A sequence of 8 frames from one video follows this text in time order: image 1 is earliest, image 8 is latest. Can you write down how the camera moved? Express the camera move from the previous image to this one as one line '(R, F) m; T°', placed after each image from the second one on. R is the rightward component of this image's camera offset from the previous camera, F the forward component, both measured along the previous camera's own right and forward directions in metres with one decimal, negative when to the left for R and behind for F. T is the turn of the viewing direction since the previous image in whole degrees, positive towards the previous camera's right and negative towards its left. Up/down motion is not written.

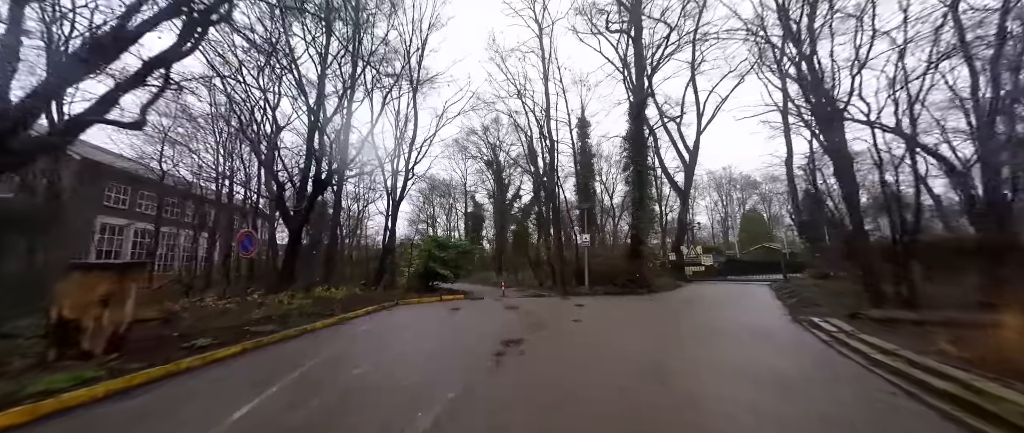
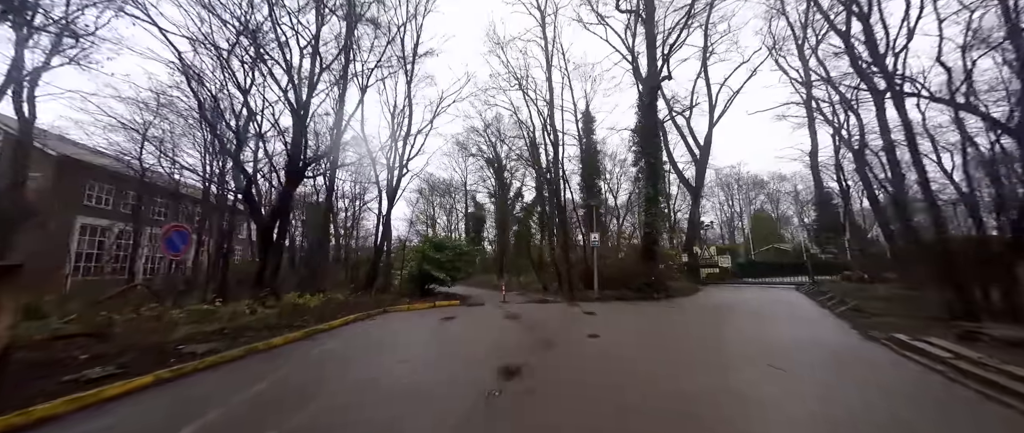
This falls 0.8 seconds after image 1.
(0.0, +1.3) m; 0°
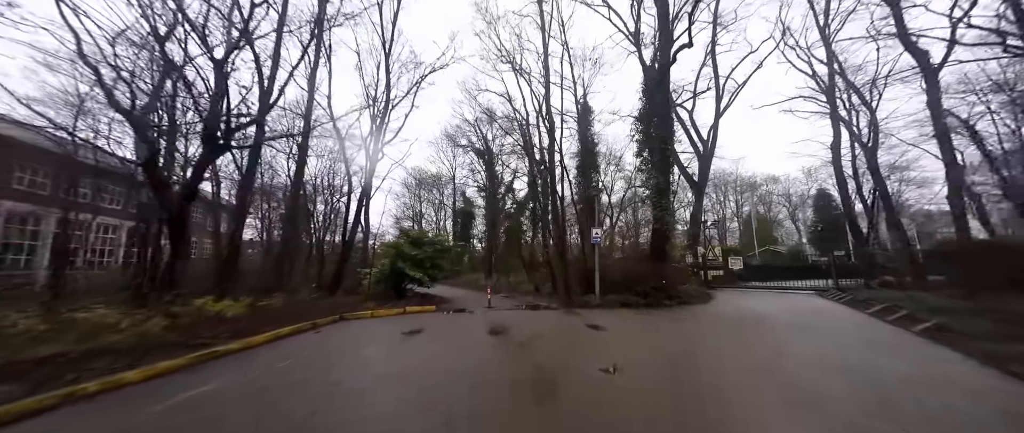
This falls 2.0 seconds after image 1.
(+0.1, +2.0) m; +2°
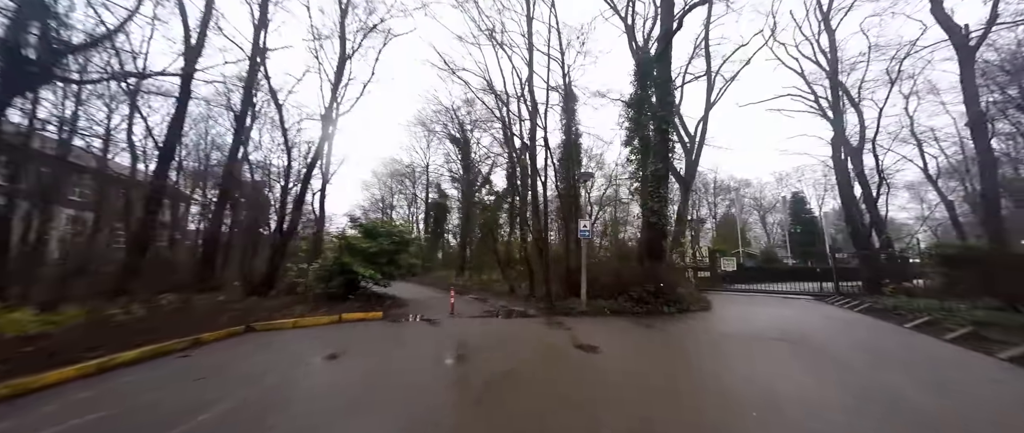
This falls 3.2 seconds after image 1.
(+0.2, +2.0) m; +4°
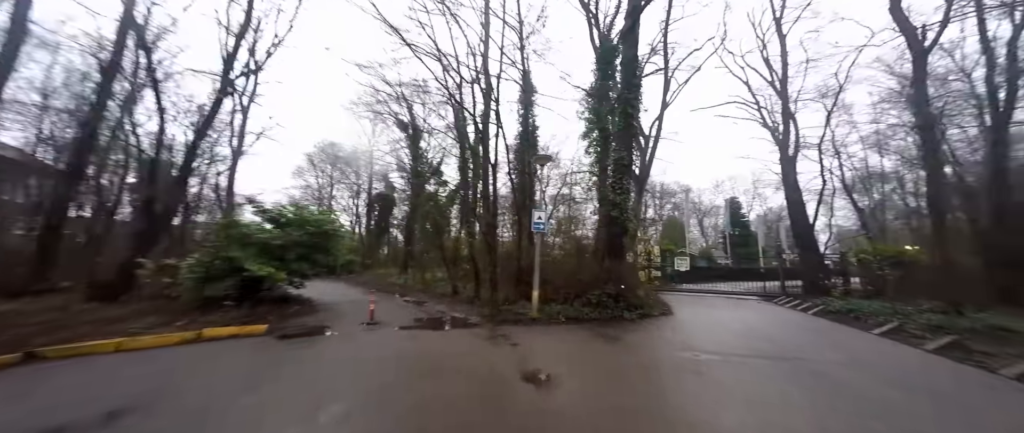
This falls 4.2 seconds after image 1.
(+0.4, +1.7) m; +9°
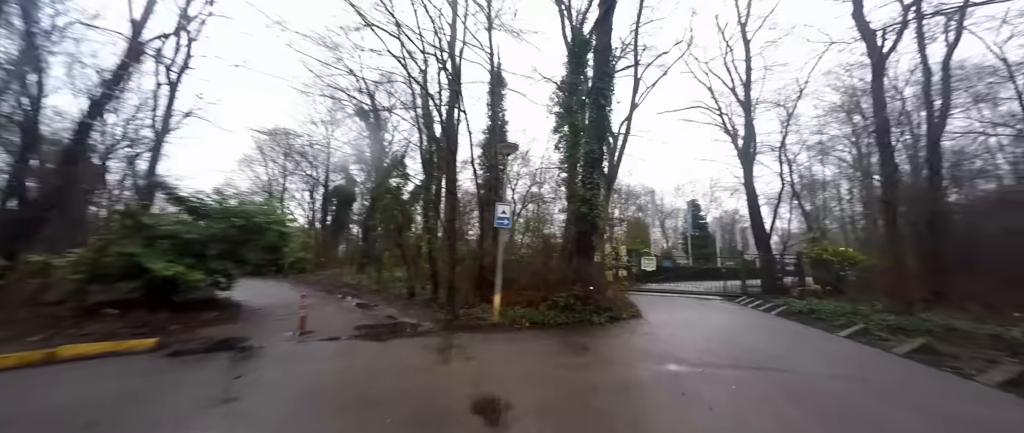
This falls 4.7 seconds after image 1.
(+0.2, +0.9) m; +6°
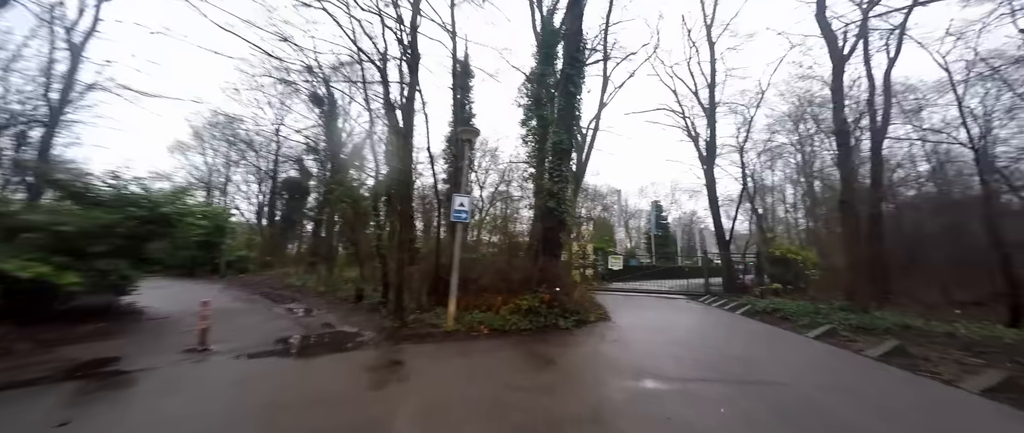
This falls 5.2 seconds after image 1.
(+0.2, +0.8) m; +6°
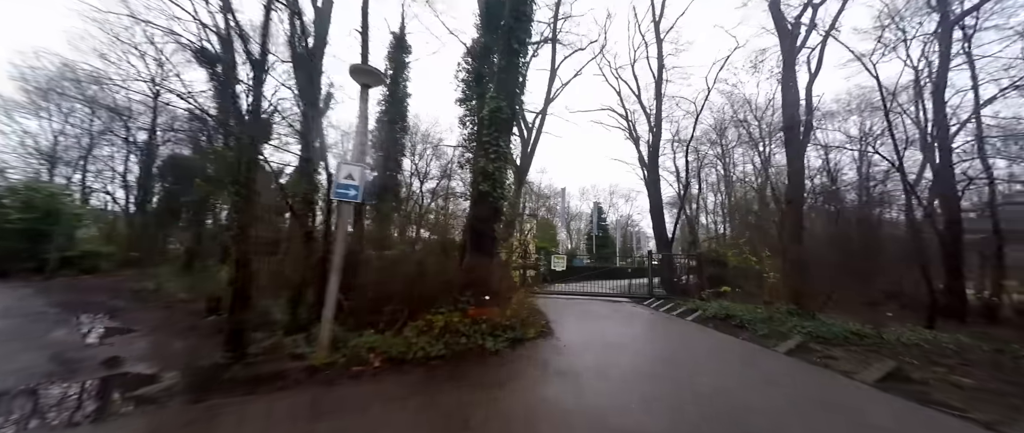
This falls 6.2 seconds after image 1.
(+0.5, +1.8) m; +11°
